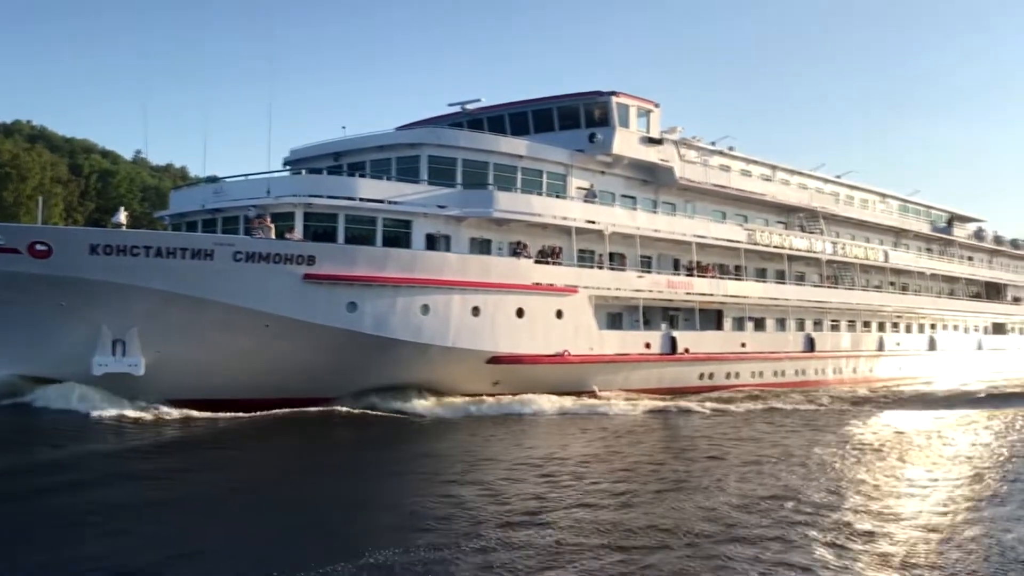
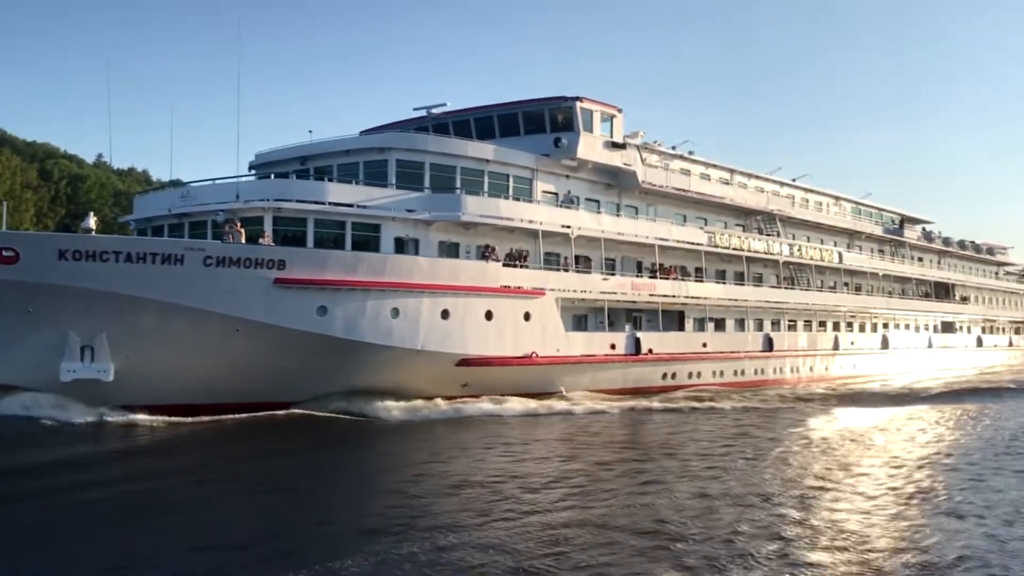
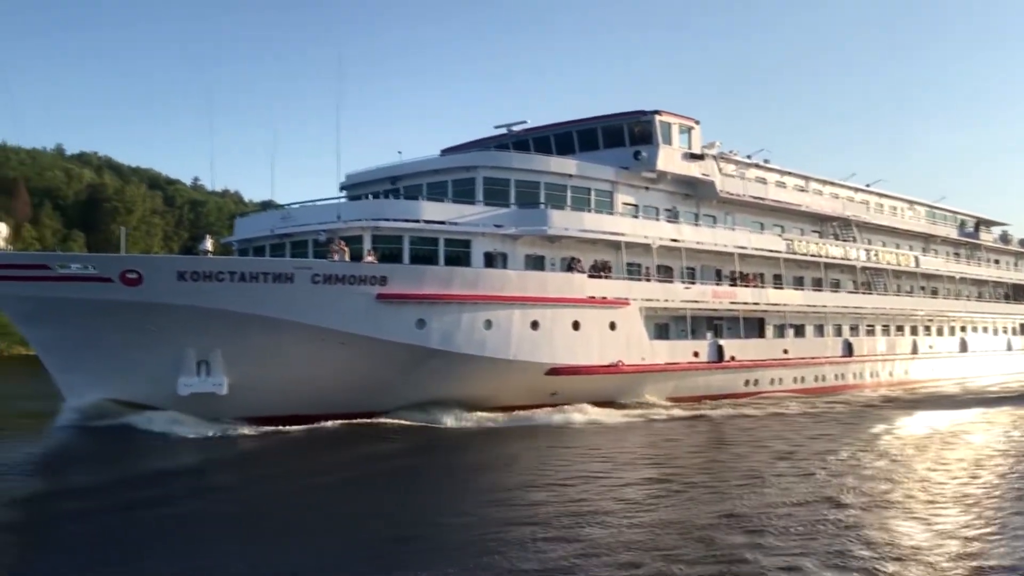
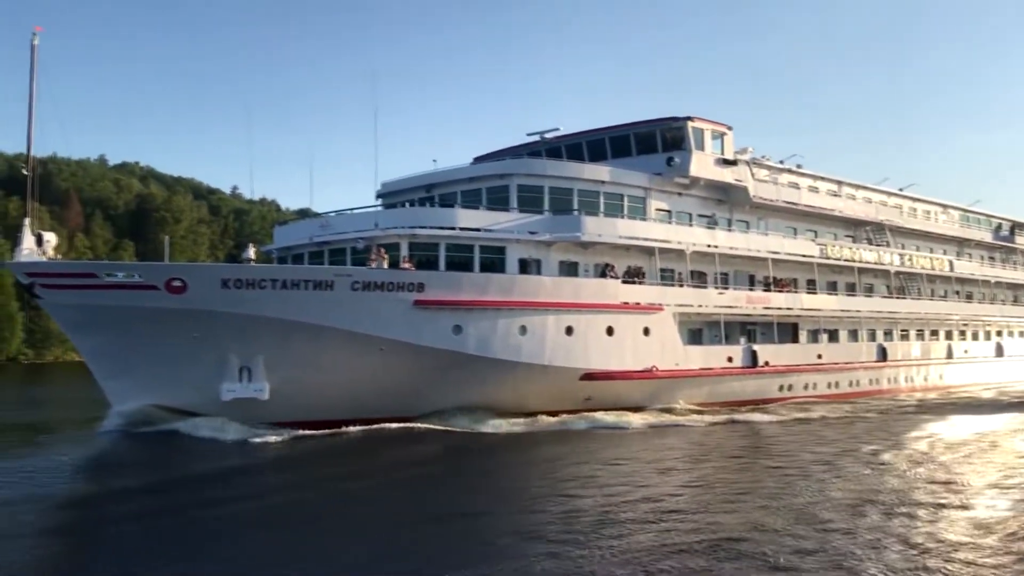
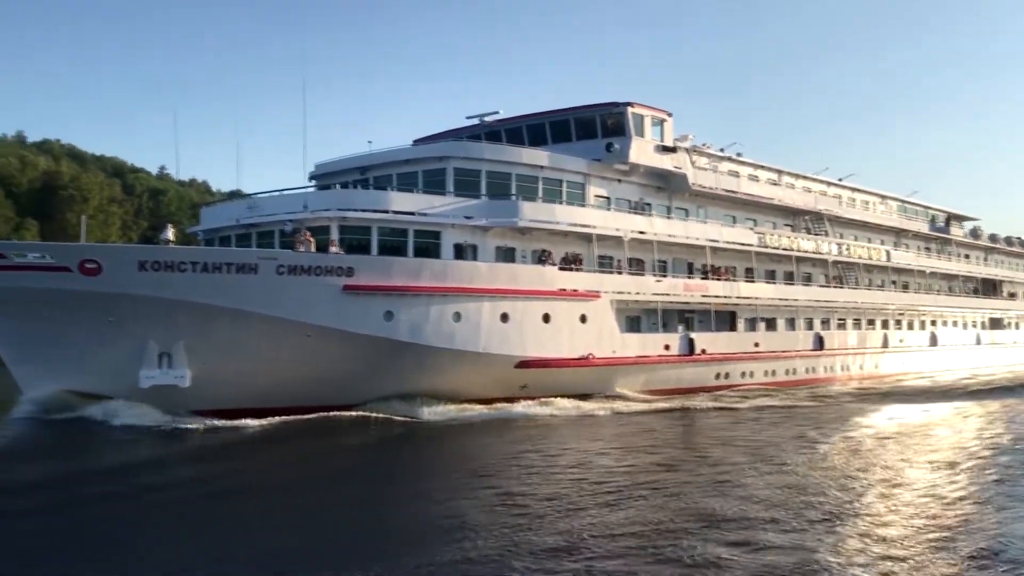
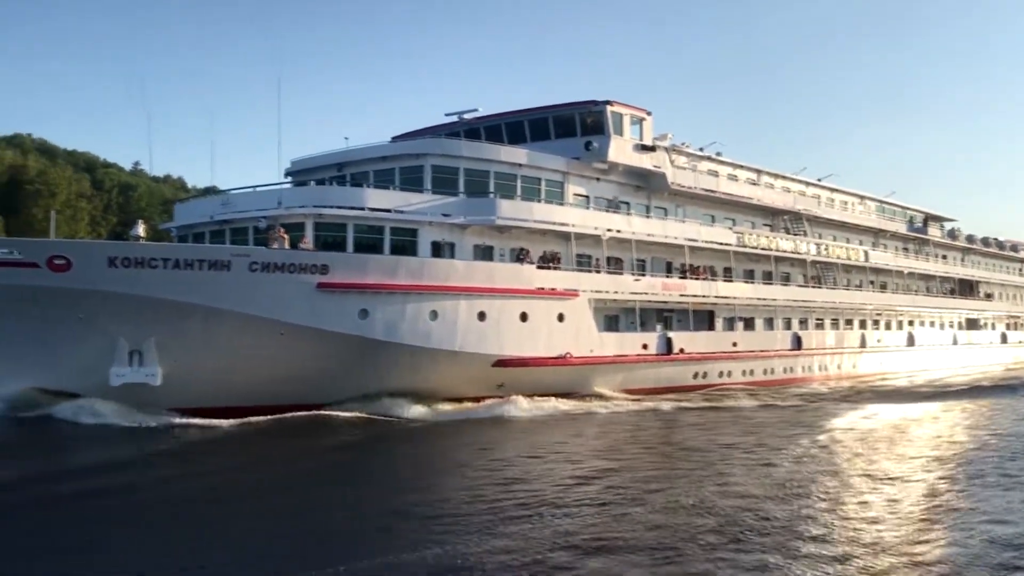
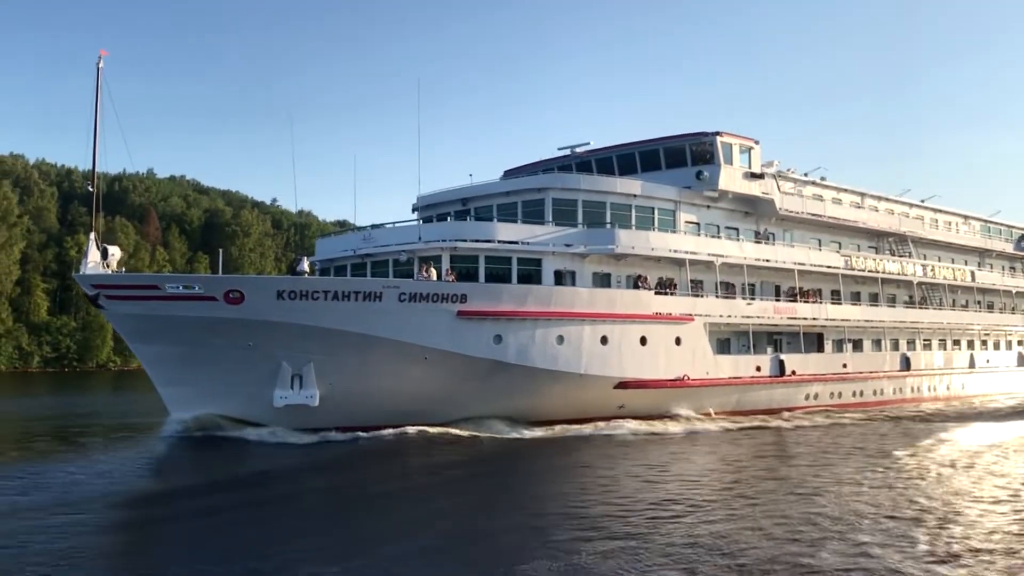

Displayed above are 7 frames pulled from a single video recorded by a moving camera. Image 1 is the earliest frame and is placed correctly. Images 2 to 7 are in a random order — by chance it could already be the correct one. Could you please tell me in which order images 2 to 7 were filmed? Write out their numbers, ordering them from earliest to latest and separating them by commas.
2, 6, 5, 3, 4, 7
